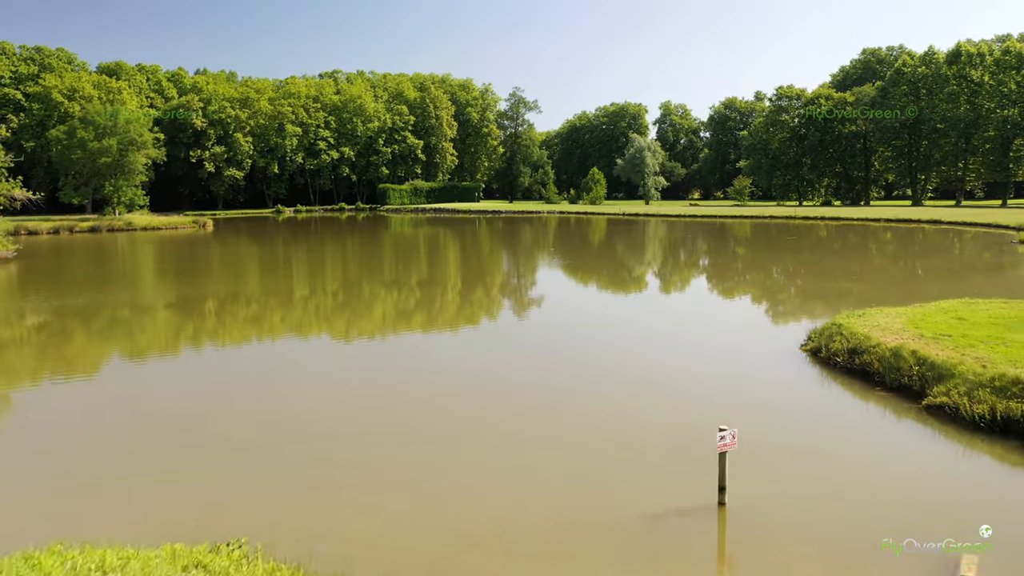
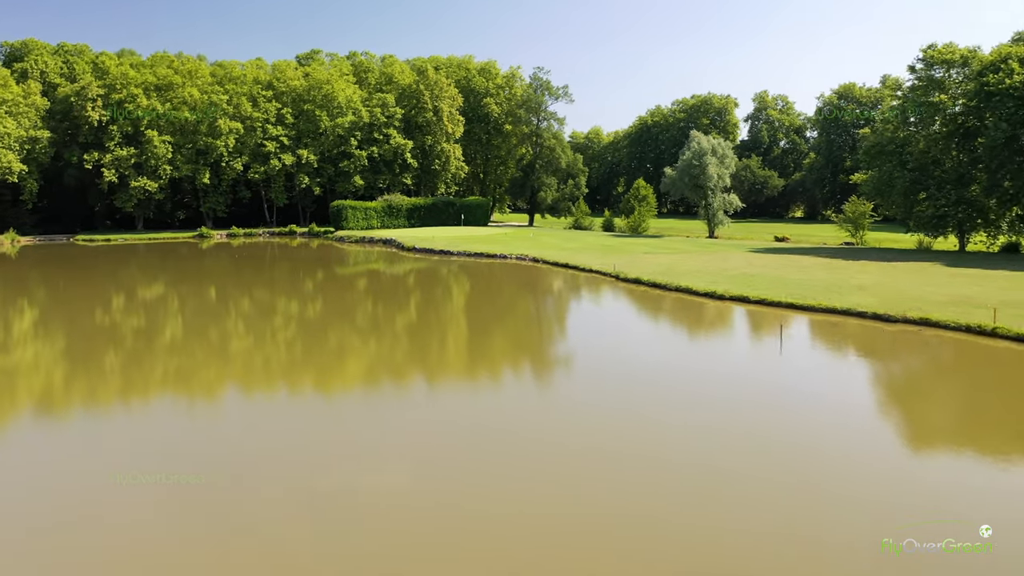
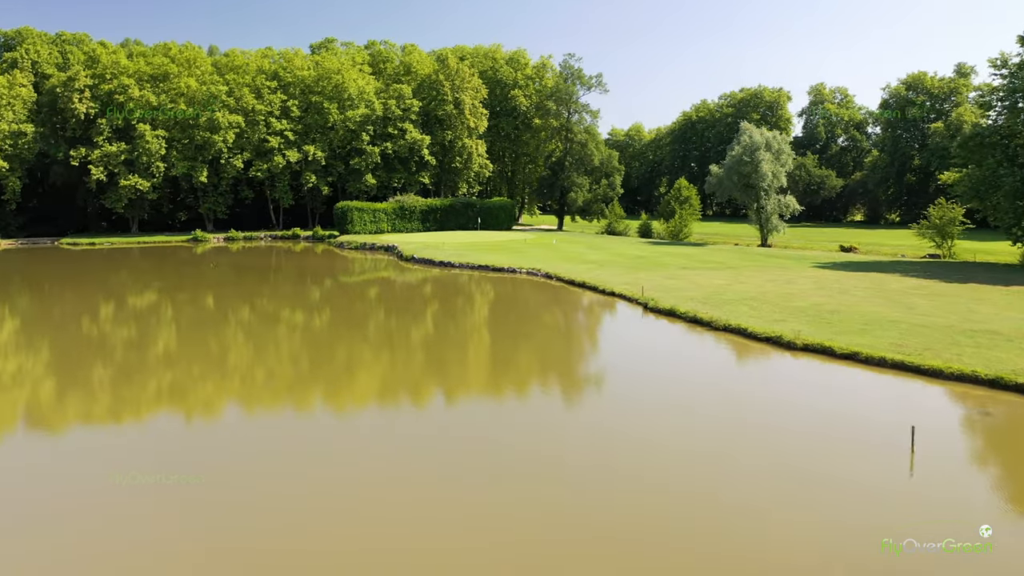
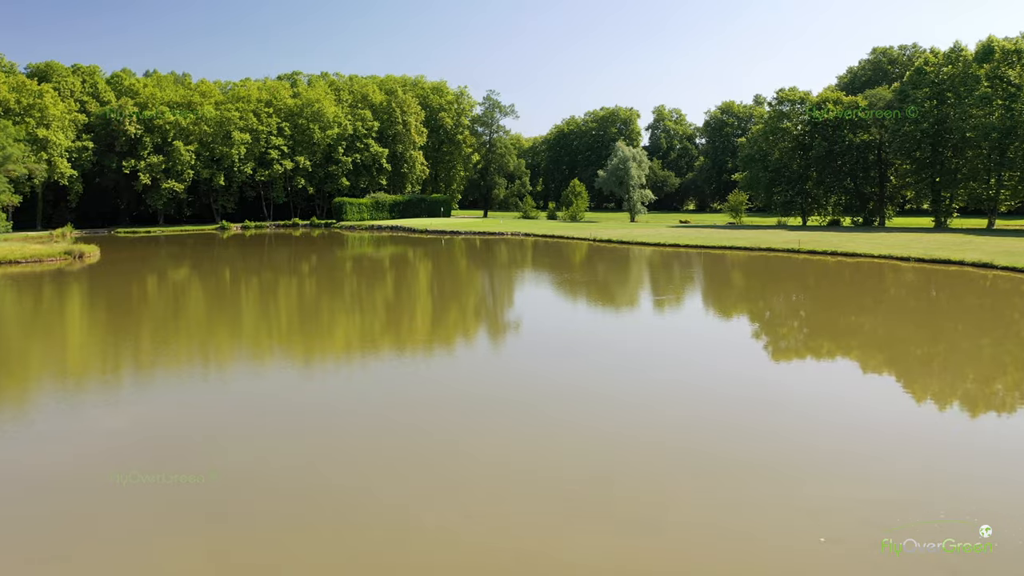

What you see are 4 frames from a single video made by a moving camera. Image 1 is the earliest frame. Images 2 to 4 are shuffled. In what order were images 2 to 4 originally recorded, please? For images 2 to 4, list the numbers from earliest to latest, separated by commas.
4, 2, 3
